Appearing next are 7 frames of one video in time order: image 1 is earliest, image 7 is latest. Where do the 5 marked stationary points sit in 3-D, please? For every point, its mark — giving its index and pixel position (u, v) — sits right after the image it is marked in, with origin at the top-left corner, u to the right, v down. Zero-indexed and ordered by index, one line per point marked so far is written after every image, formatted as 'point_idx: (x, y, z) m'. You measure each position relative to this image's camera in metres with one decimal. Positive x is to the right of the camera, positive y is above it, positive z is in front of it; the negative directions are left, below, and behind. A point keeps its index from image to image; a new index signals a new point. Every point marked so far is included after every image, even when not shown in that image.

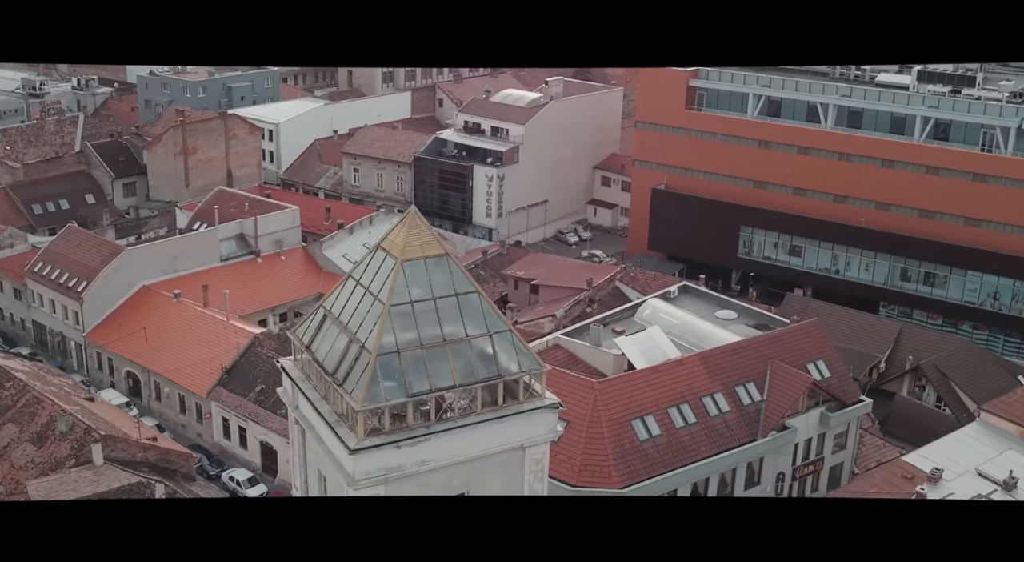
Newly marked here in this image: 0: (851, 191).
0: (+6.3, +1.7, +19.4) m
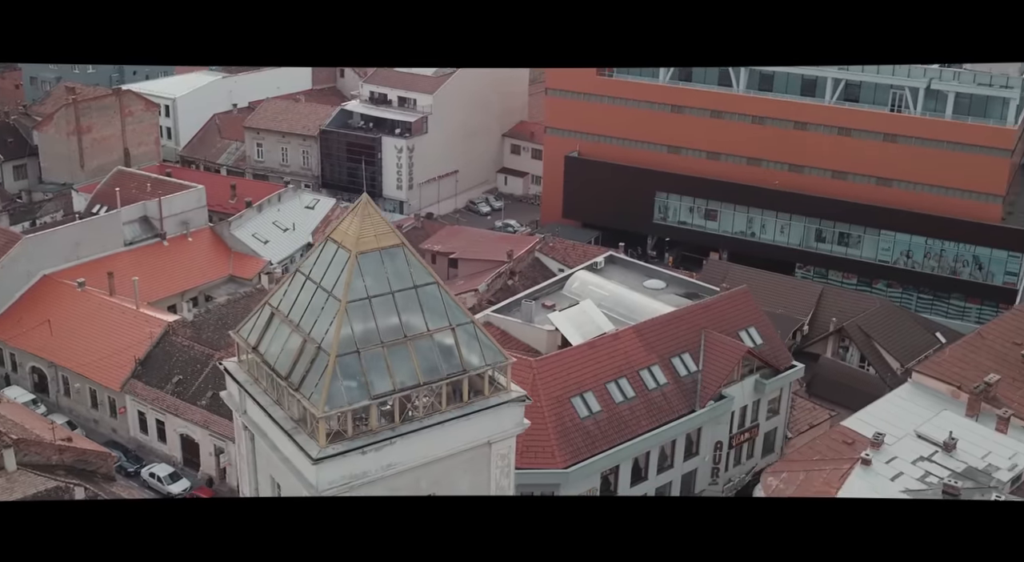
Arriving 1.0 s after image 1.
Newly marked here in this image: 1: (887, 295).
0: (+4.7, +2.4, +19.5) m
1: (+6.8, -0.2, +18.5) m
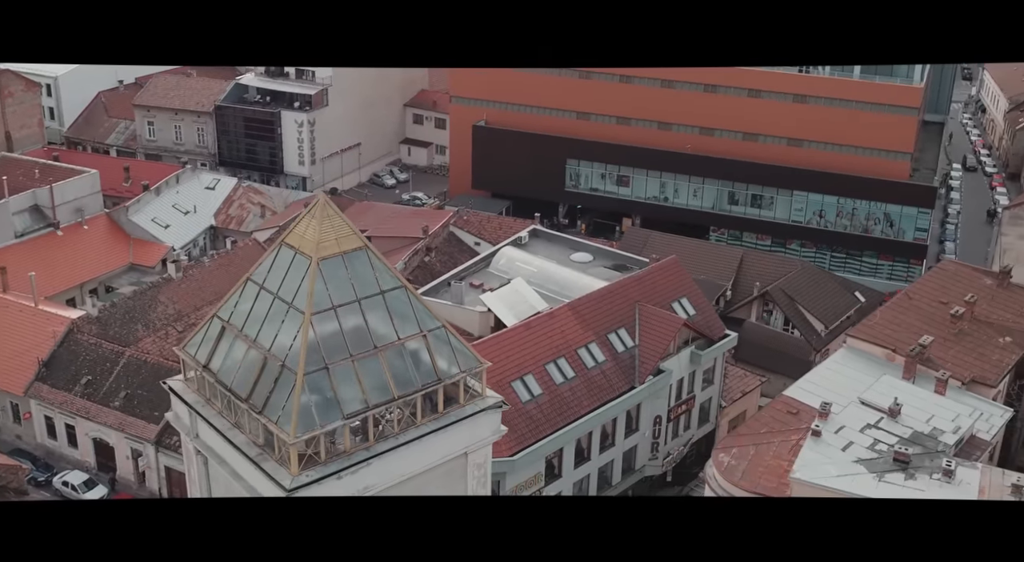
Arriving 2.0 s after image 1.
0: (+3.0, +3.0, +19.5) m
1: (+5.3, +0.5, +18.8) m
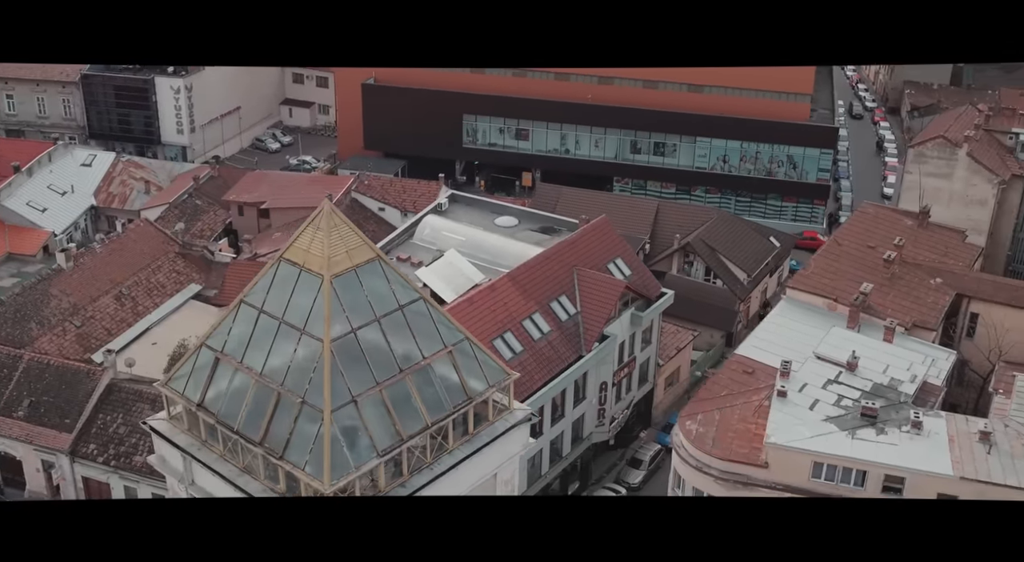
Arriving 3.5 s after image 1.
0: (+1.1, +3.9, +19.1) m
1: (+3.5, +1.5, +18.8) m
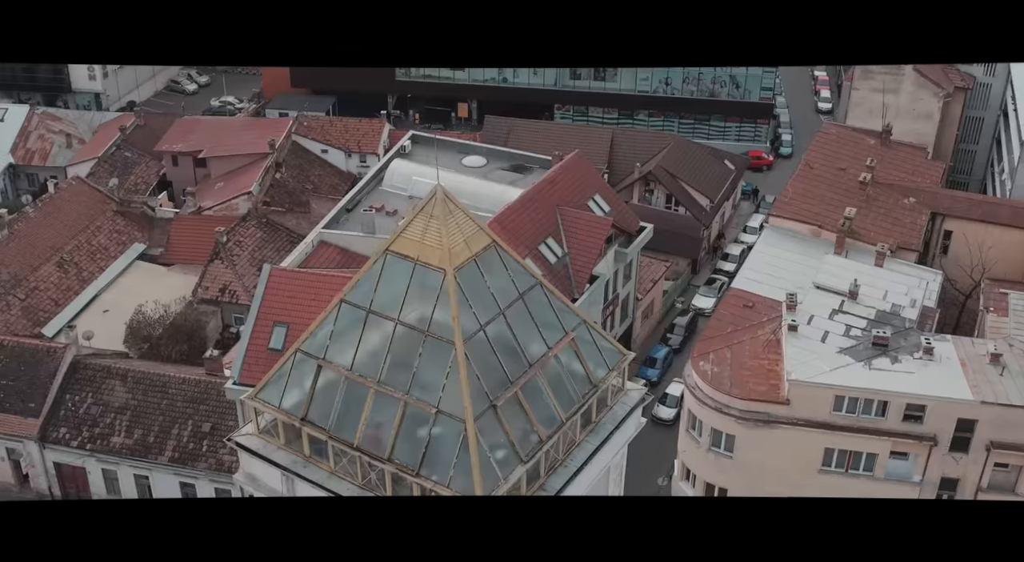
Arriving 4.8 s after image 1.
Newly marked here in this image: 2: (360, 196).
0: (-0.1, +5.1, +18.5) m
1: (+2.5, +2.8, +18.6) m
2: (-1.7, +0.9, +11.3) m
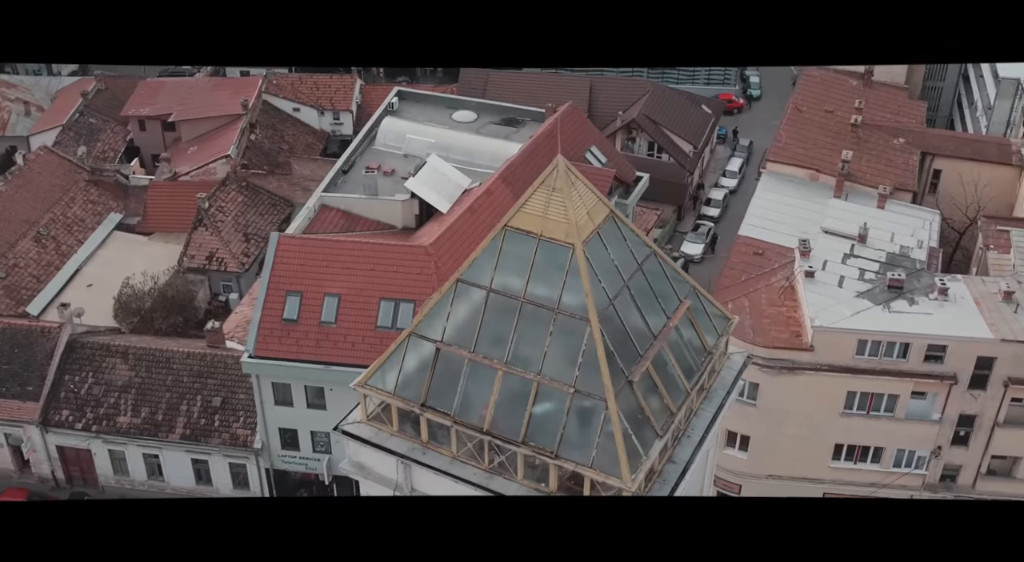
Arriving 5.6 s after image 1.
0: (-0.8, +5.9, +18.2) m
1: (+1.9, +3.8, +18.6) m
2: (-1.7, +1.3, +11.1) m
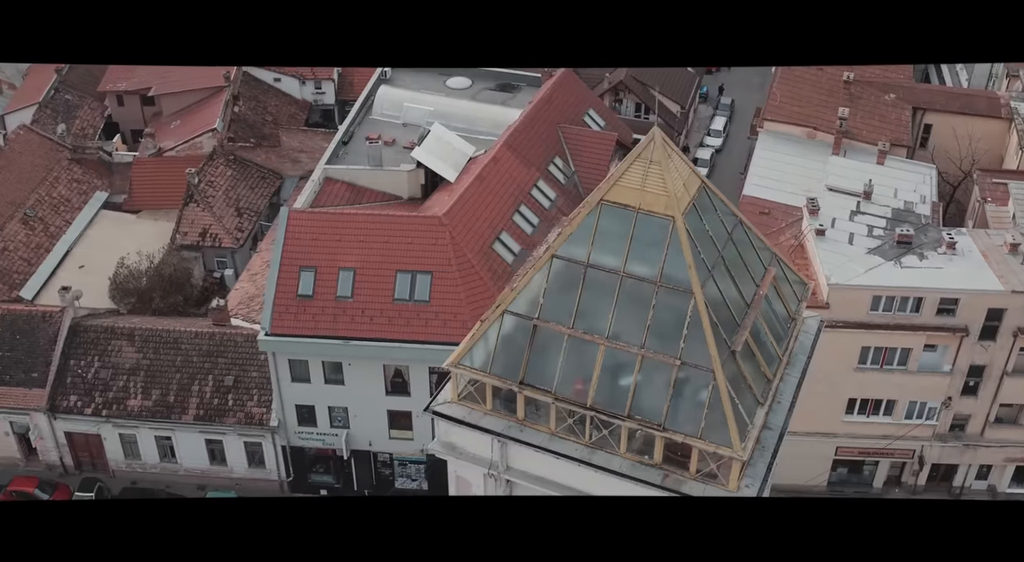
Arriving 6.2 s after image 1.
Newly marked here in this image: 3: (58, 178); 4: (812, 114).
0: (-1.2, +6.5, +17.9) m
1: (+1.5, +4.5, +18.5) m
2: (-1.7, +1.6, +11.0) m
3: (-5.8, +1.3, +13.2) m
4: (+3.2, +1.8, +11.1) m
